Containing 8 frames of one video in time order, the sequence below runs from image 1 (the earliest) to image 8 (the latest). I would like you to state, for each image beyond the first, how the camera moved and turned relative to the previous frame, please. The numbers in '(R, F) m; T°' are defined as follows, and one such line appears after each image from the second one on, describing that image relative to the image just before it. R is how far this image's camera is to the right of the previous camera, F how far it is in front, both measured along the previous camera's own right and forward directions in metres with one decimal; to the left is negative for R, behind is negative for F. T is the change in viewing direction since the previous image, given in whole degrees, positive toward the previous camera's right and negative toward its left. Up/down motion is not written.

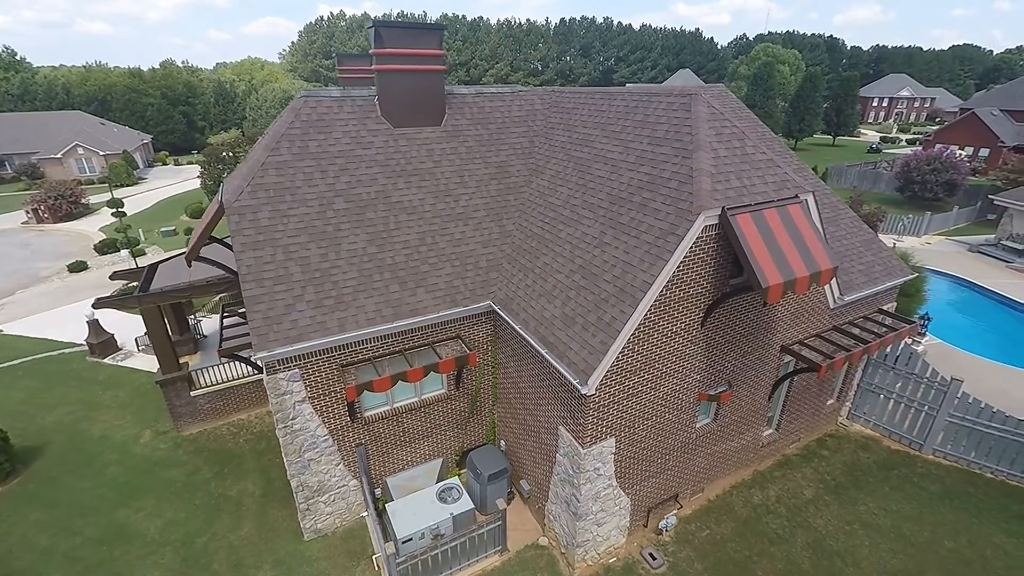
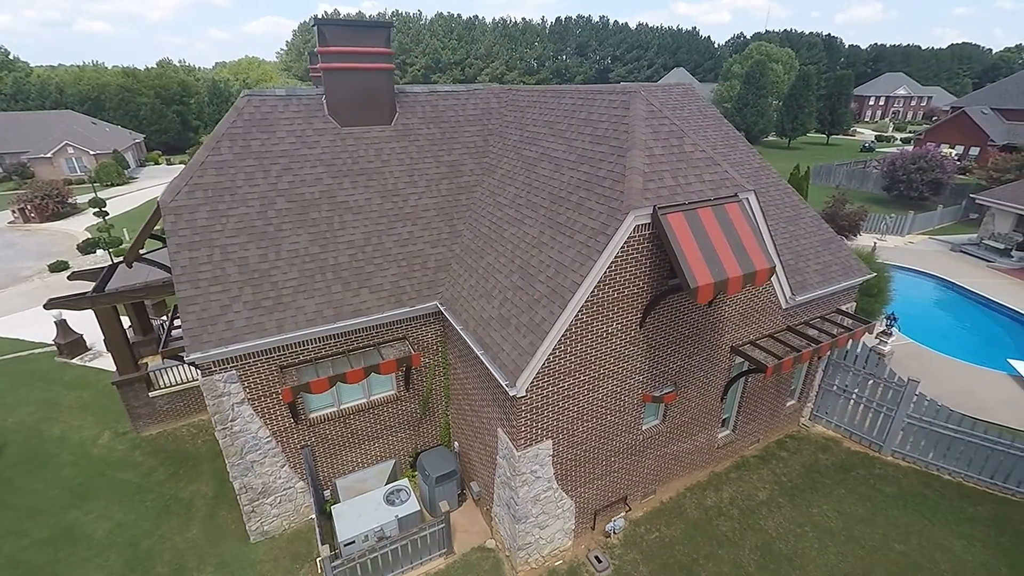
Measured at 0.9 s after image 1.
(+1.5, +0.1) m; 0°
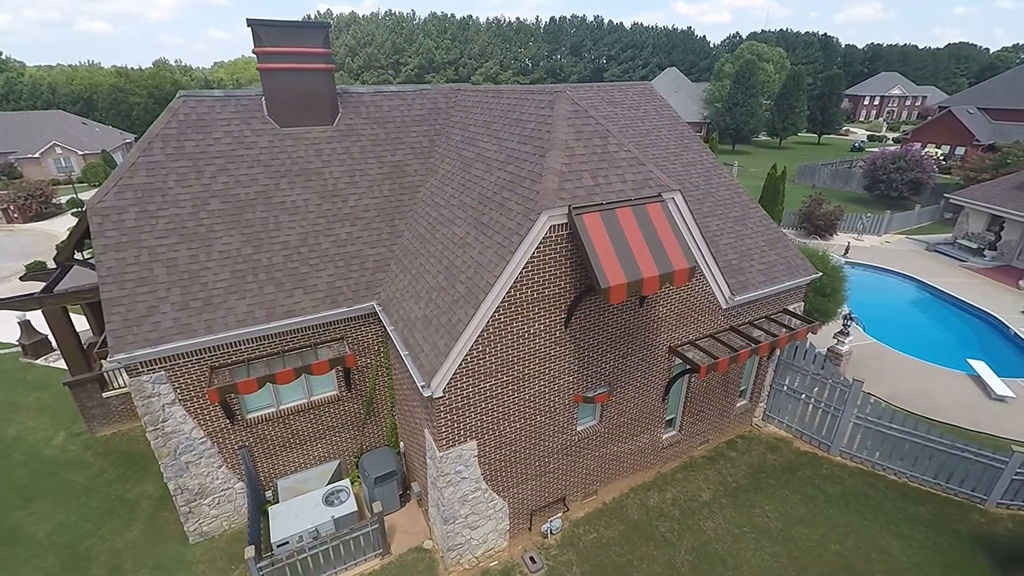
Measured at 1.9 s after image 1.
(+1.7, 0.0) m; 0°
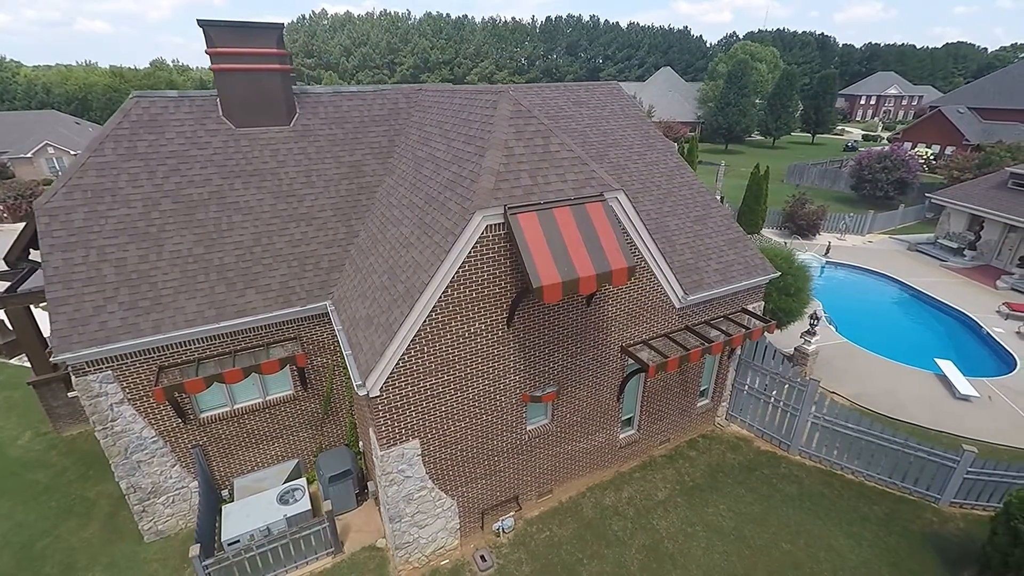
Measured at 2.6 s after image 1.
(+1.3, 0.0) m; 0°
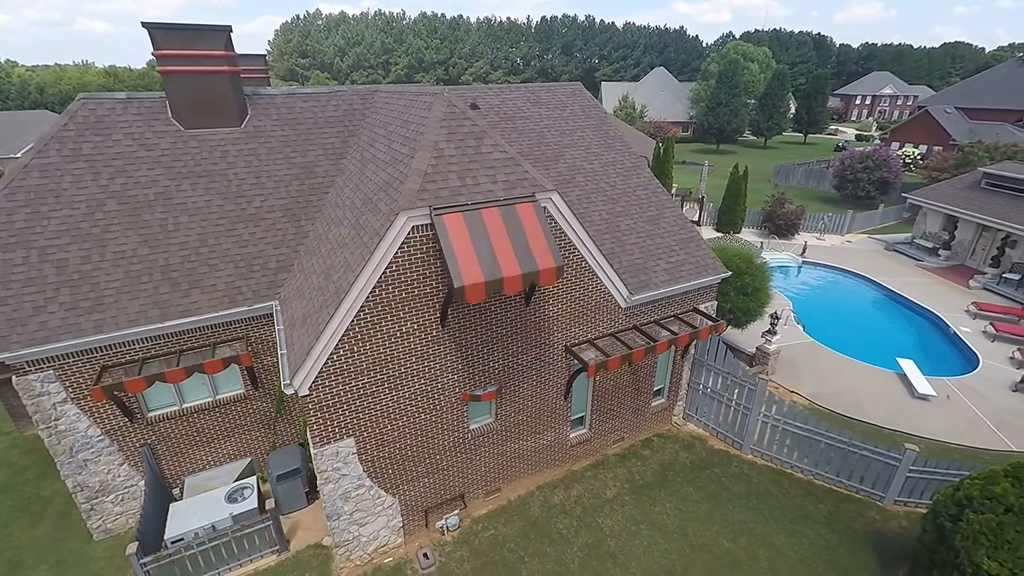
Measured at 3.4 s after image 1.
(+1.5, -0.1) m; 0°
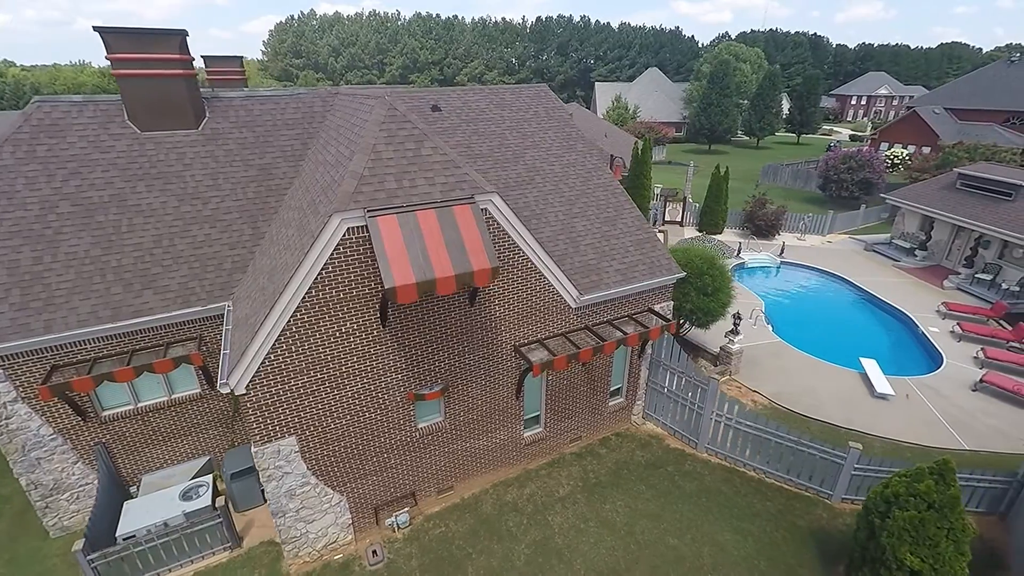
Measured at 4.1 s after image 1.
(+1.4, -0.2) m; 0°
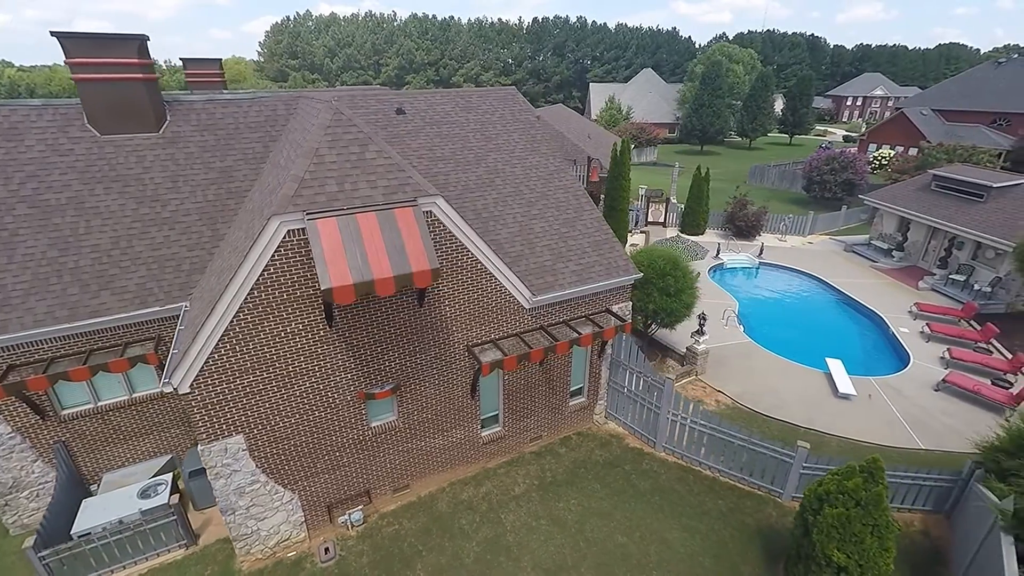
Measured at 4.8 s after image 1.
(+1.4, -0.2) m; 0°
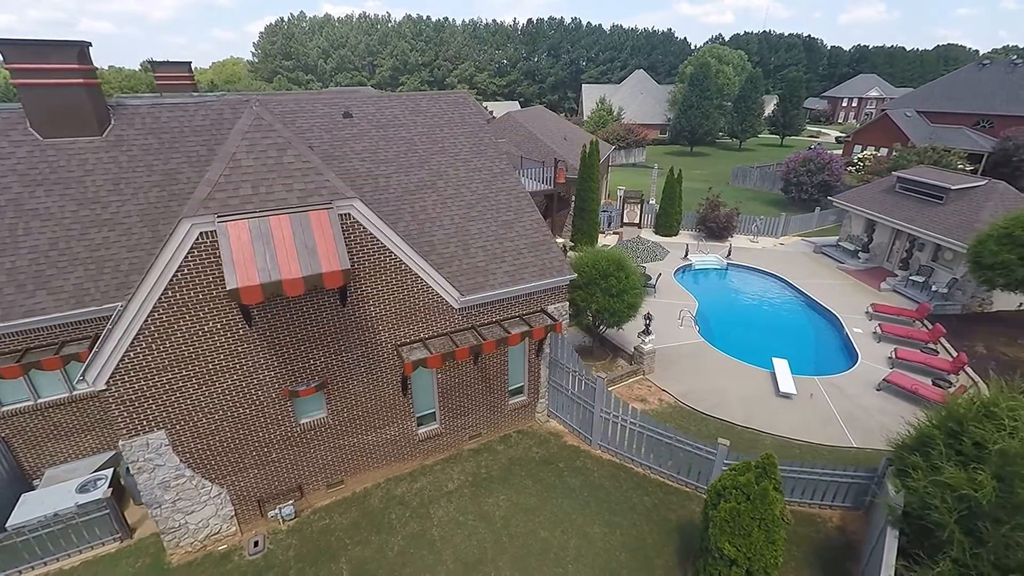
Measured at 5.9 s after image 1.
(+2.1, -0.4) m; 0°
